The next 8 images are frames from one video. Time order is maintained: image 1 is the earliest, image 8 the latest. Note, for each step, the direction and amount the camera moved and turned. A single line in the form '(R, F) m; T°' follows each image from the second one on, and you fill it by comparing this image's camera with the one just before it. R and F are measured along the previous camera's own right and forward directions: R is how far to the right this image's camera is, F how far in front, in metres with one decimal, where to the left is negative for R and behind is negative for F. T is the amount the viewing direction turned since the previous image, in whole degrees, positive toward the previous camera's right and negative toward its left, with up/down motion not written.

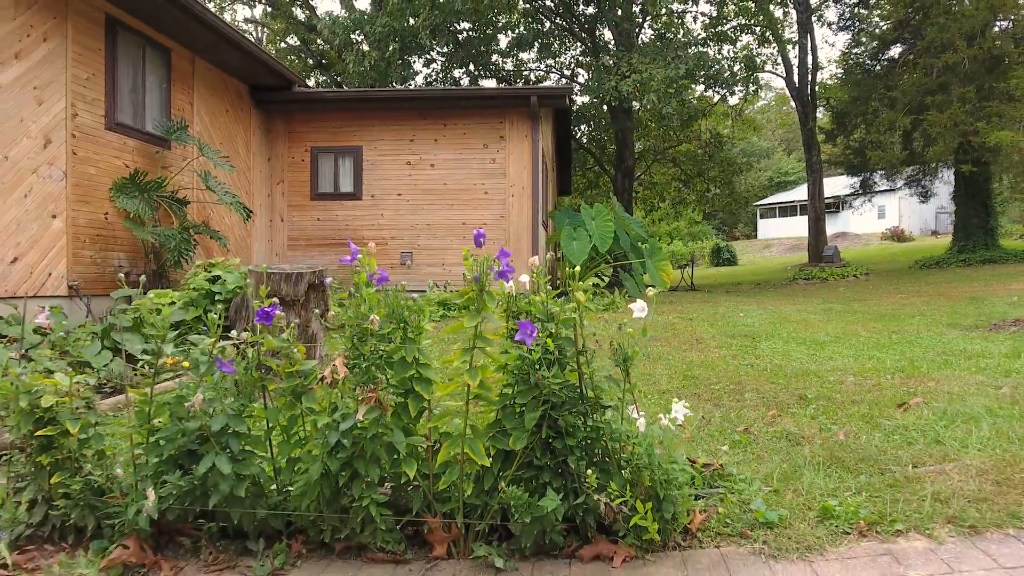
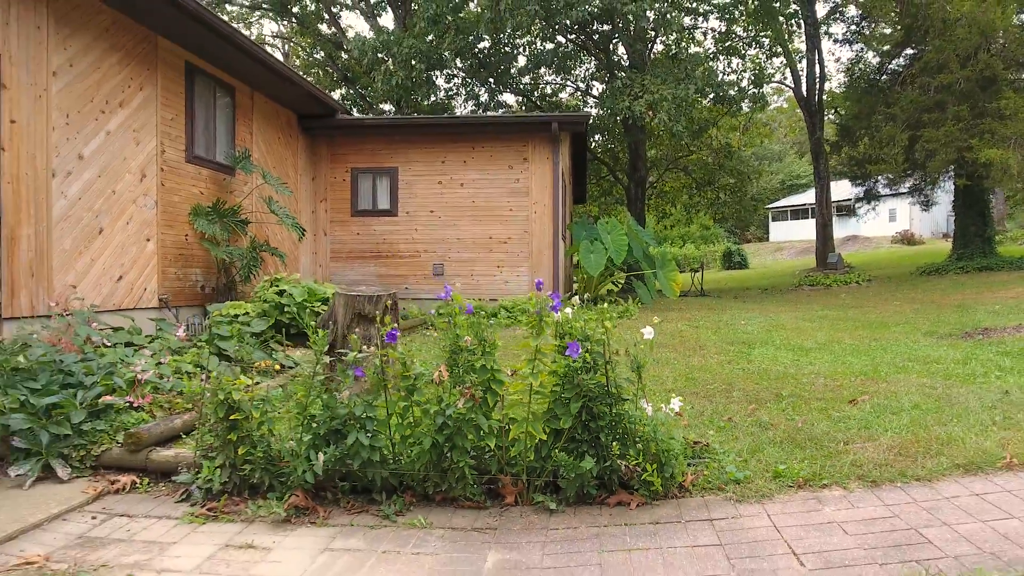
(-0.1, -0.8) m; -1°
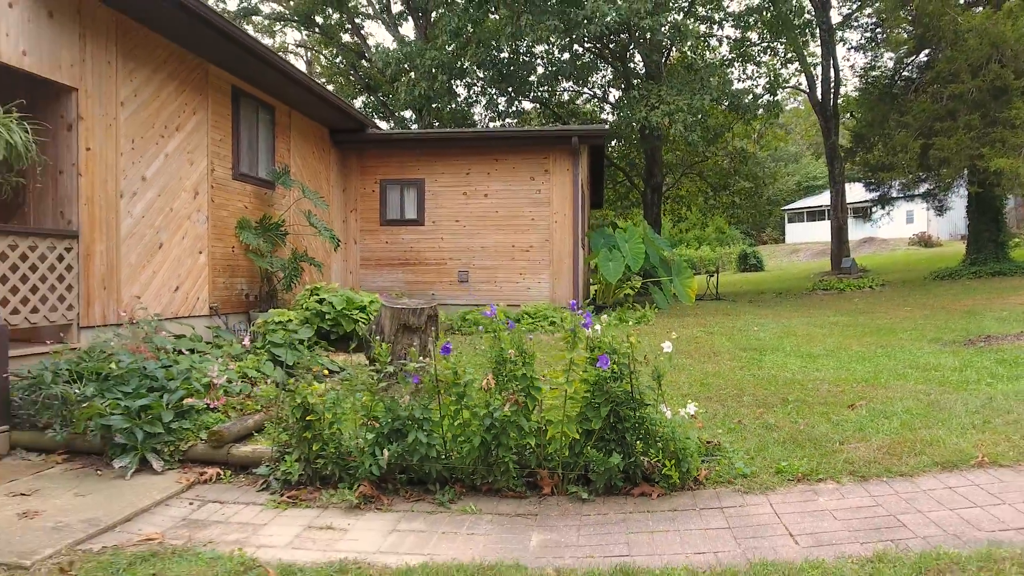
(-0.1, -0.4) m; -1°
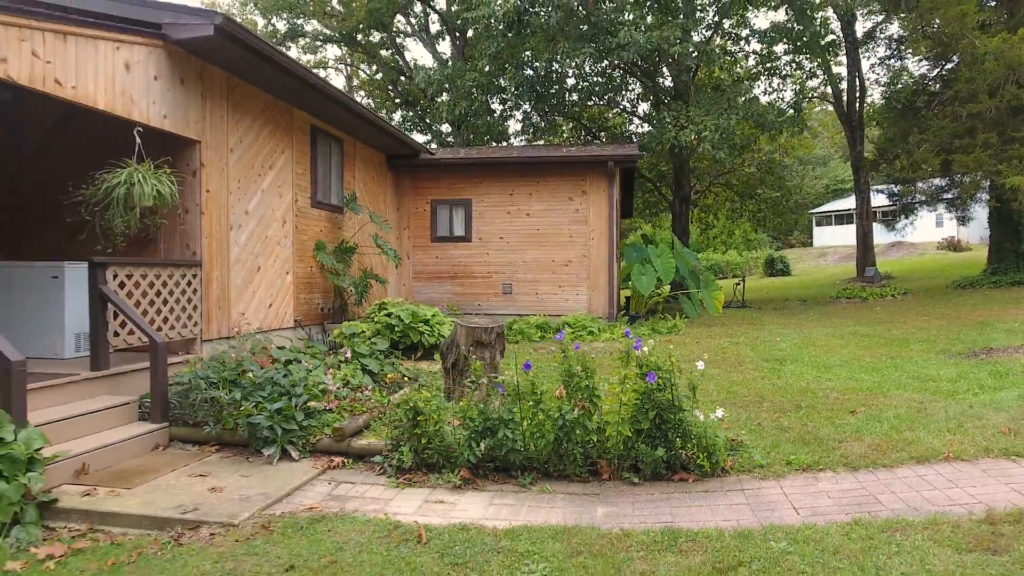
(-0.2, -0.9) m; -2°
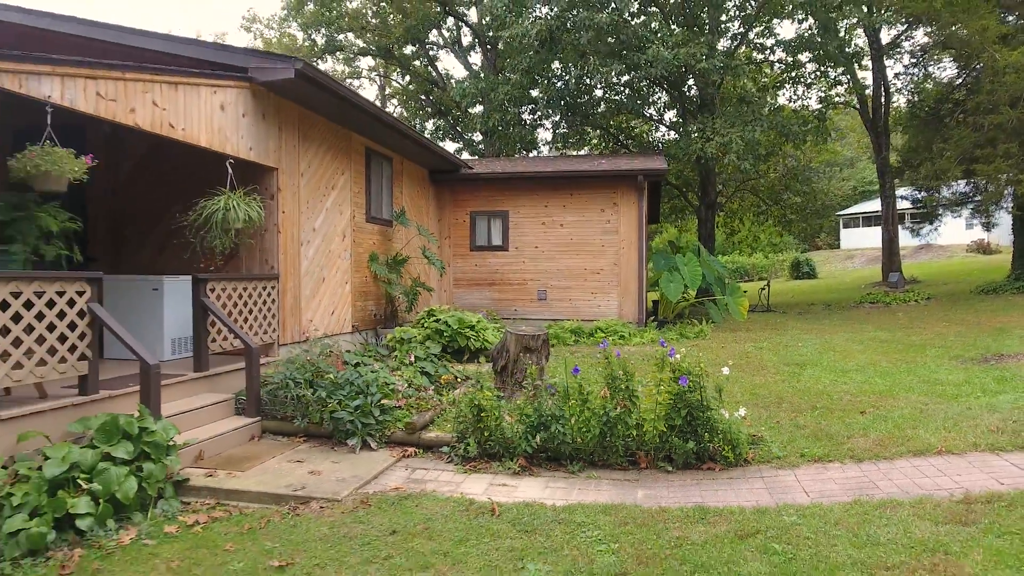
(-0.2, -0.7) m; -2°
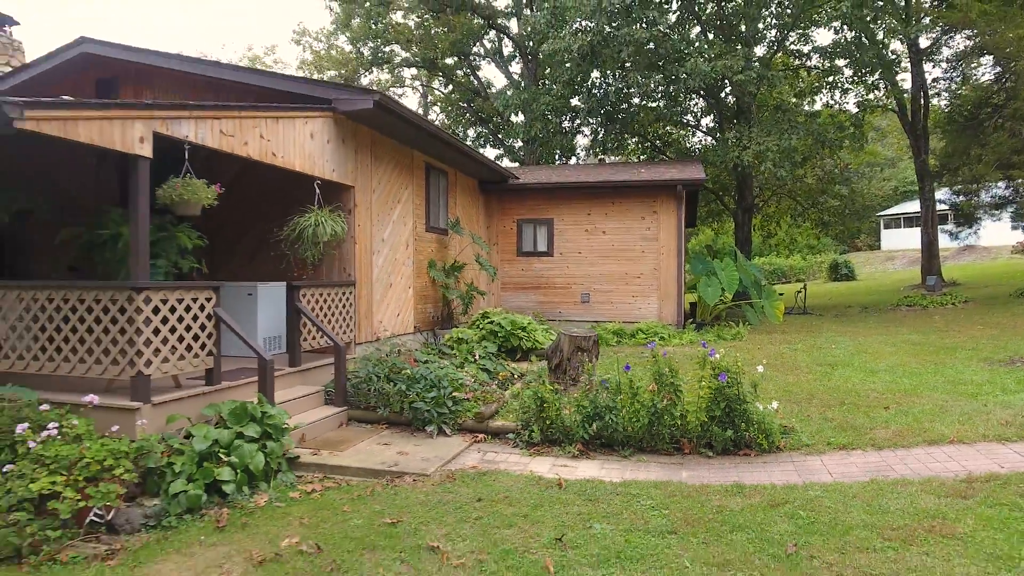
(-0.2, -0.7) m; -3°
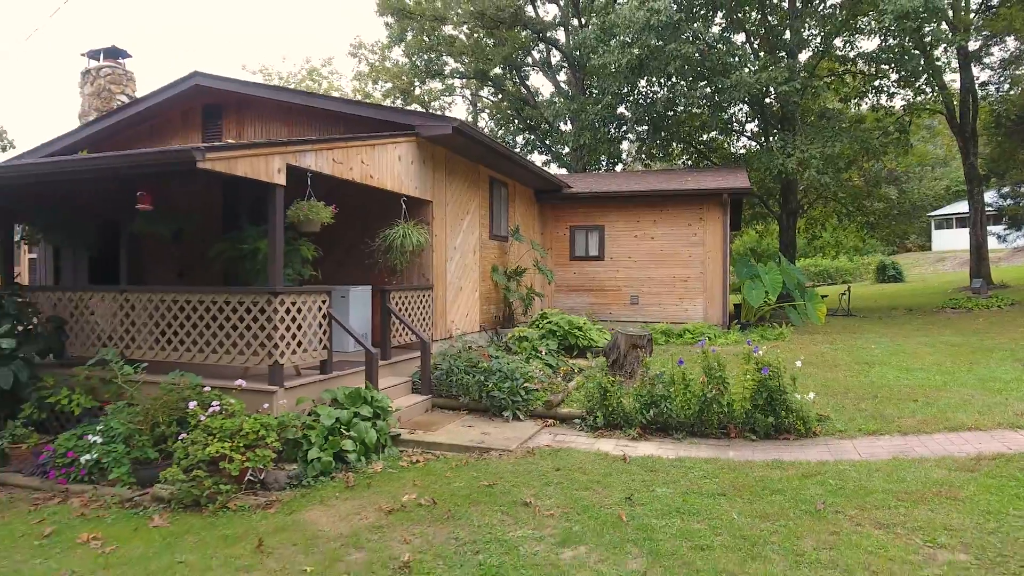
(-0.3, -0.9) m; -4°
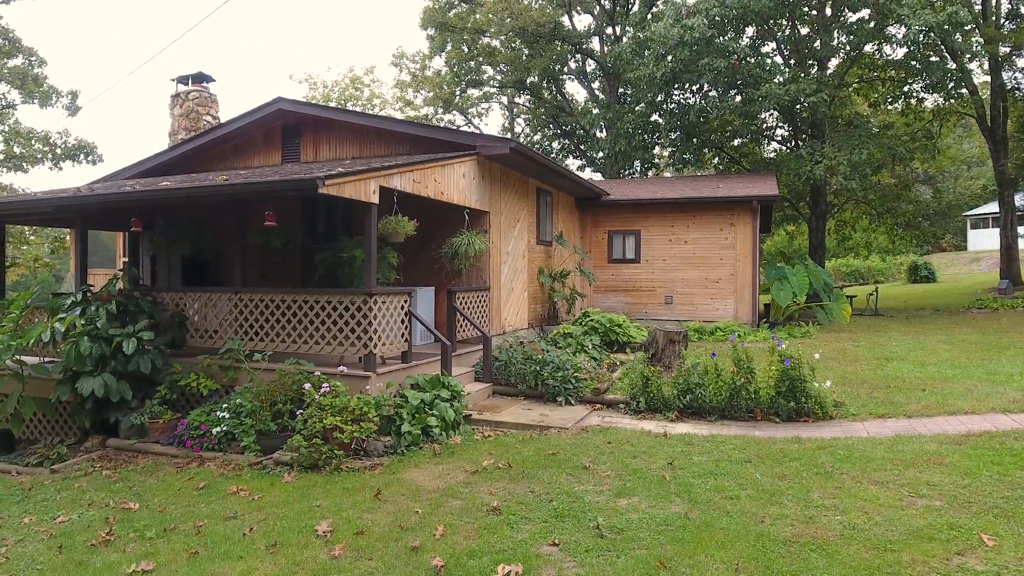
(-0.3, -1.0) m; -3°
